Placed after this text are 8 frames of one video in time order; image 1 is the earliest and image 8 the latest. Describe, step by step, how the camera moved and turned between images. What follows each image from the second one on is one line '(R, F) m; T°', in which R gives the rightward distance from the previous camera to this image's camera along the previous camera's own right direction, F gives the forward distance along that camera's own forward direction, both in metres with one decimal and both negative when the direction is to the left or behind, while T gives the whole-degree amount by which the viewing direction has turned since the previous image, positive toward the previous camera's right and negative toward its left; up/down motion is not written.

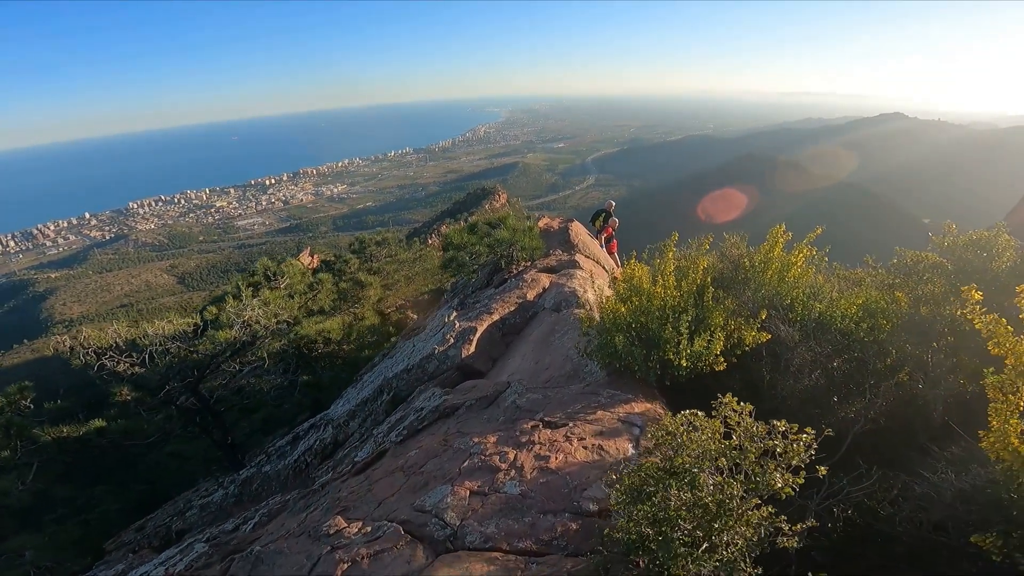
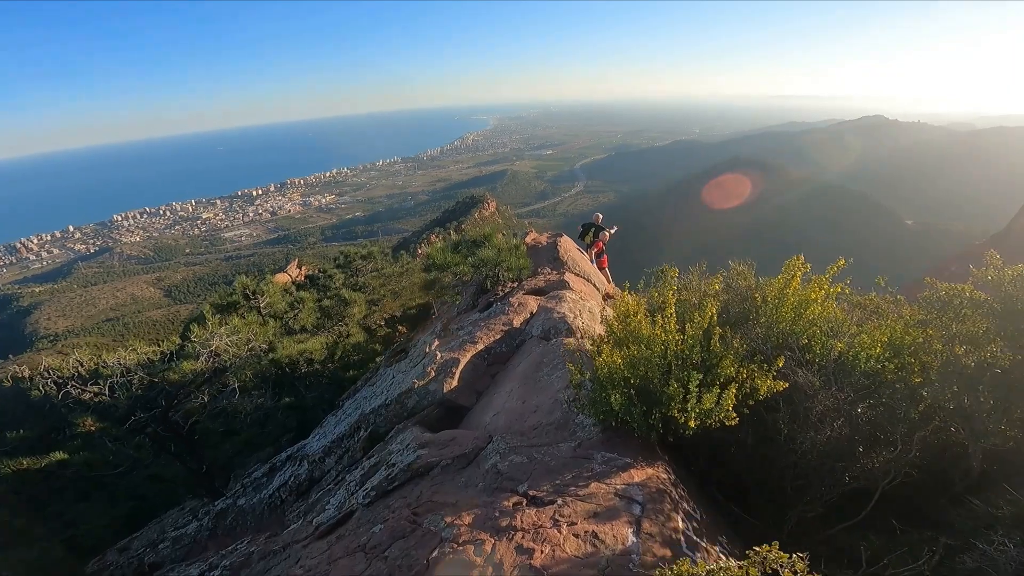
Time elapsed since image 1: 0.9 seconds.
(+0.2, +0.8) m; +1°
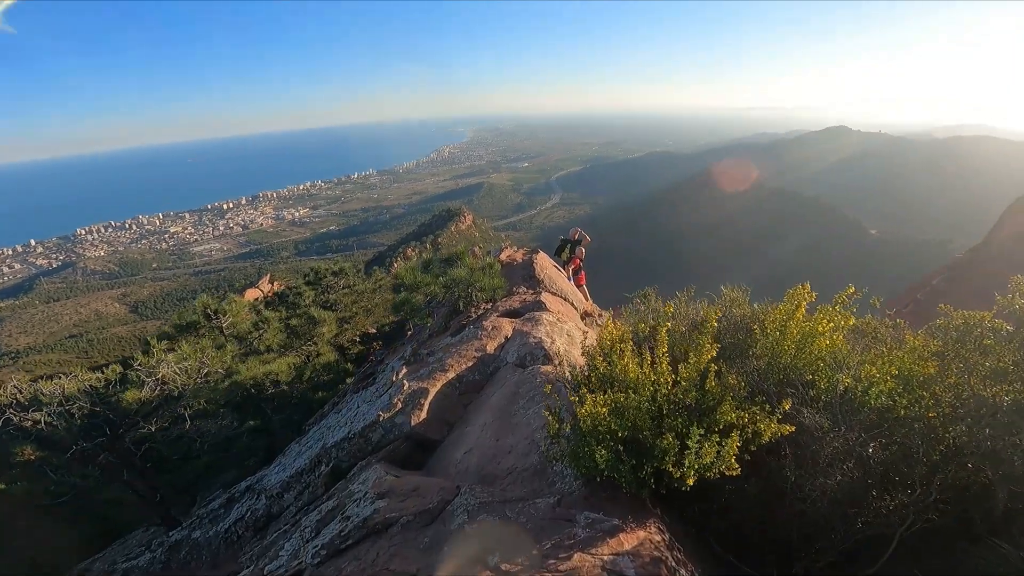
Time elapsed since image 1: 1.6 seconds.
(+0.1, +0.6) m; +3°
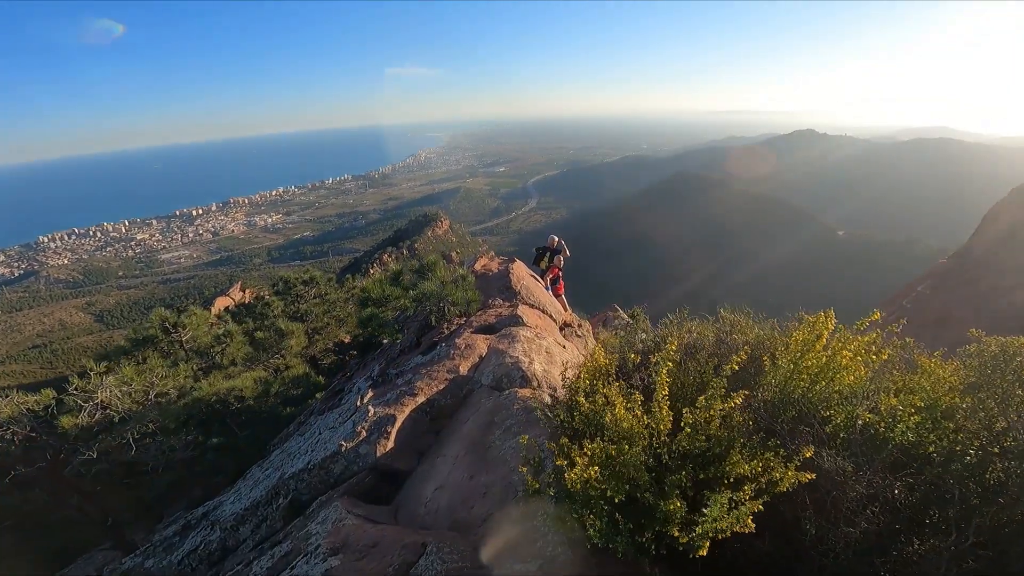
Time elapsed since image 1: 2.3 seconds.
(+0.1, +0.7) m; +3°
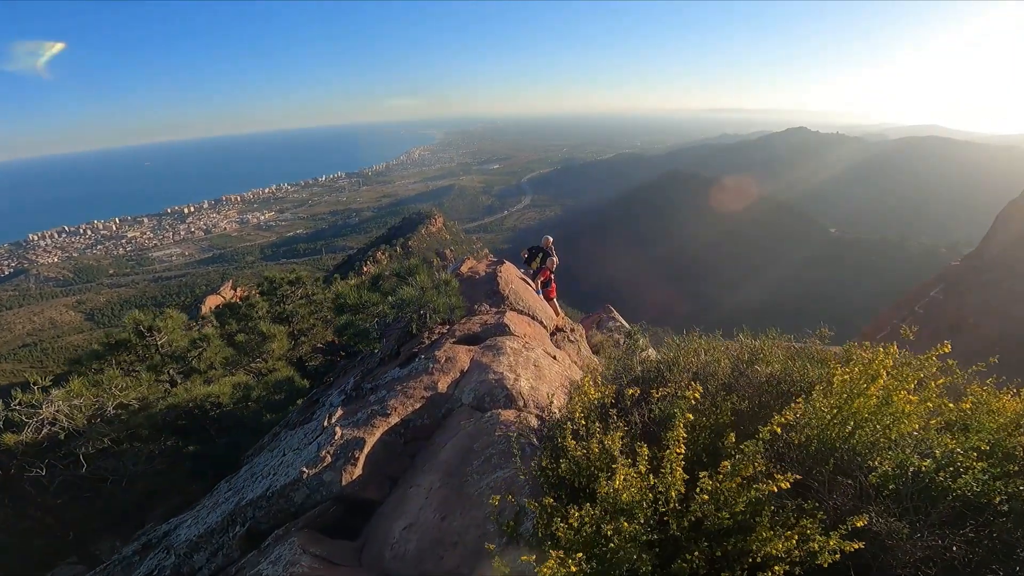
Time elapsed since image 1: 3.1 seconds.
(+0.2, +0.8) m; +1°
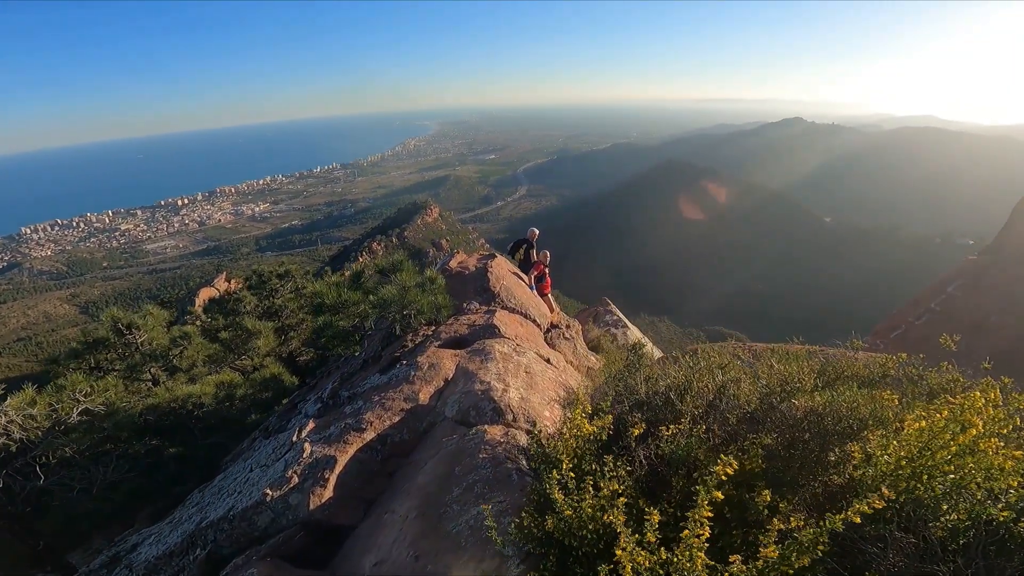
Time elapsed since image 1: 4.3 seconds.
(+0.1, +0.8) m; 0°
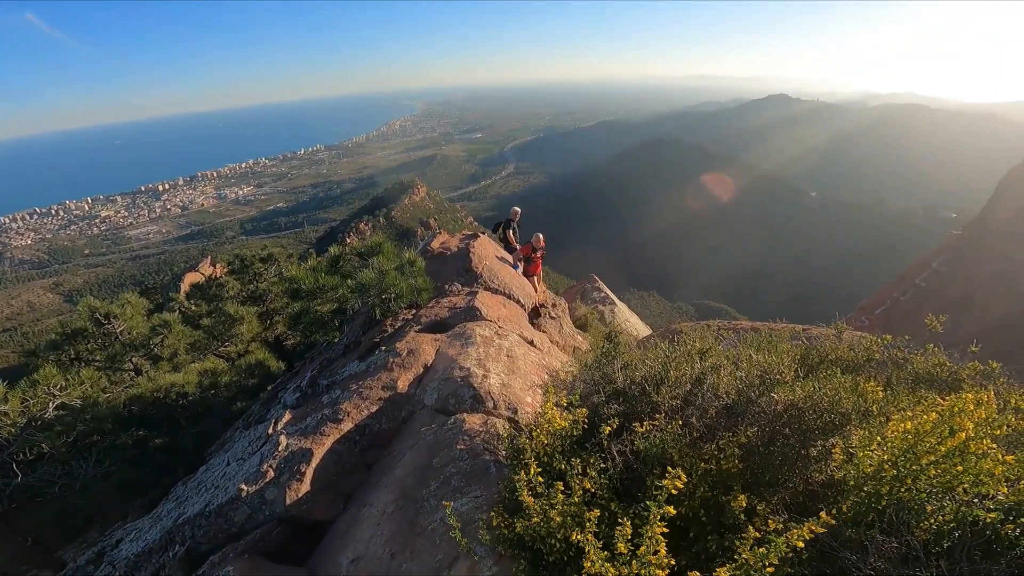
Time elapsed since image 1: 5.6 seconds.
(+0.2, +0.3) m; +1°
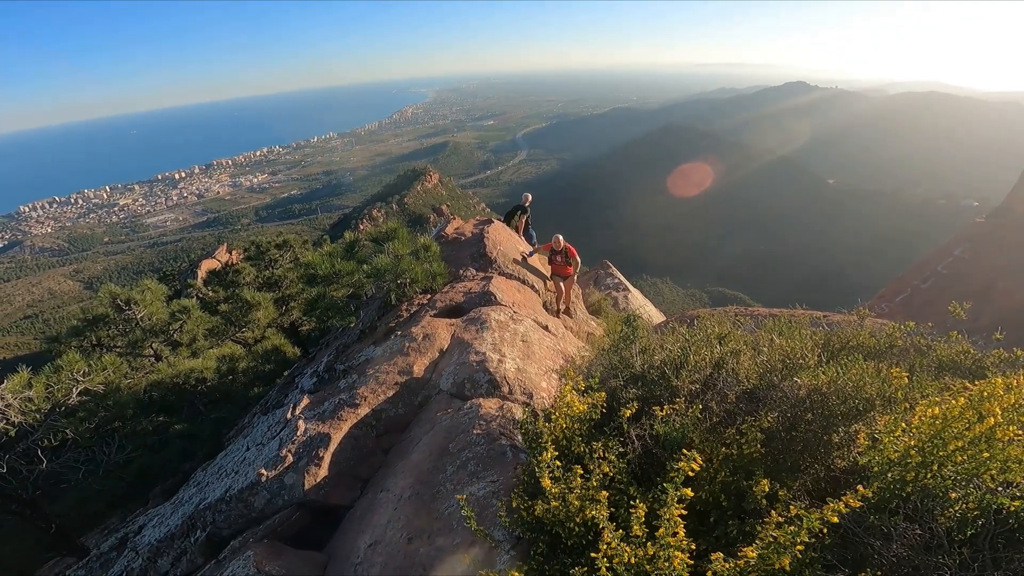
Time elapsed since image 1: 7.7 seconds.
(-0.1, 0.0) m; -1°
